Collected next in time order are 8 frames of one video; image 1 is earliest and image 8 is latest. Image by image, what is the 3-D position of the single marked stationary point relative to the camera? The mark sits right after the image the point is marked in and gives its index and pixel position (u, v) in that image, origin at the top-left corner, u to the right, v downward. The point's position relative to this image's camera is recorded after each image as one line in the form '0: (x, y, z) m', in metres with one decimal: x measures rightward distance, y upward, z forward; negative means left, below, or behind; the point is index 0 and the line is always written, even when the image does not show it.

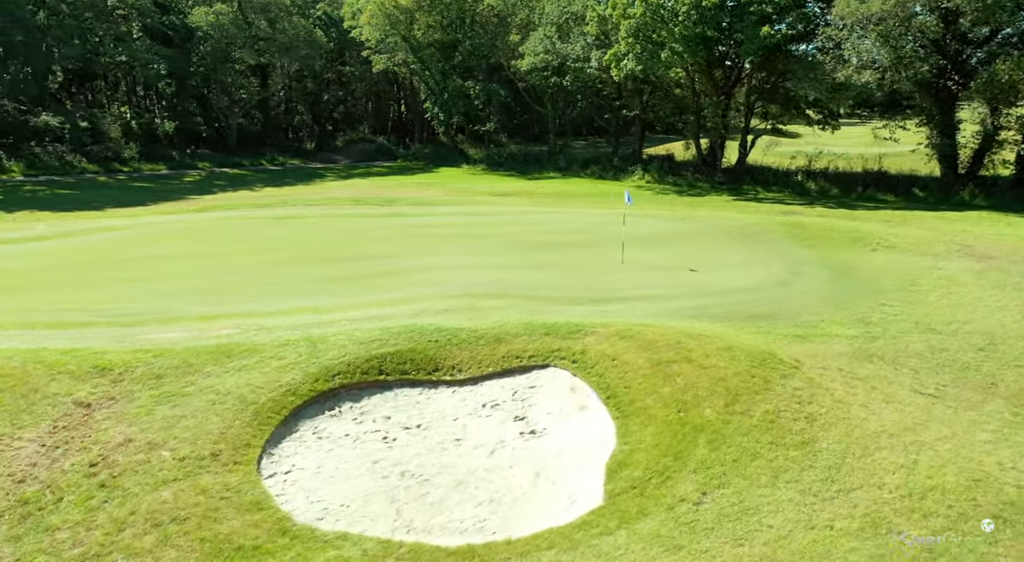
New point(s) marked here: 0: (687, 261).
0: (+3.5, +0.4, +14.4) m
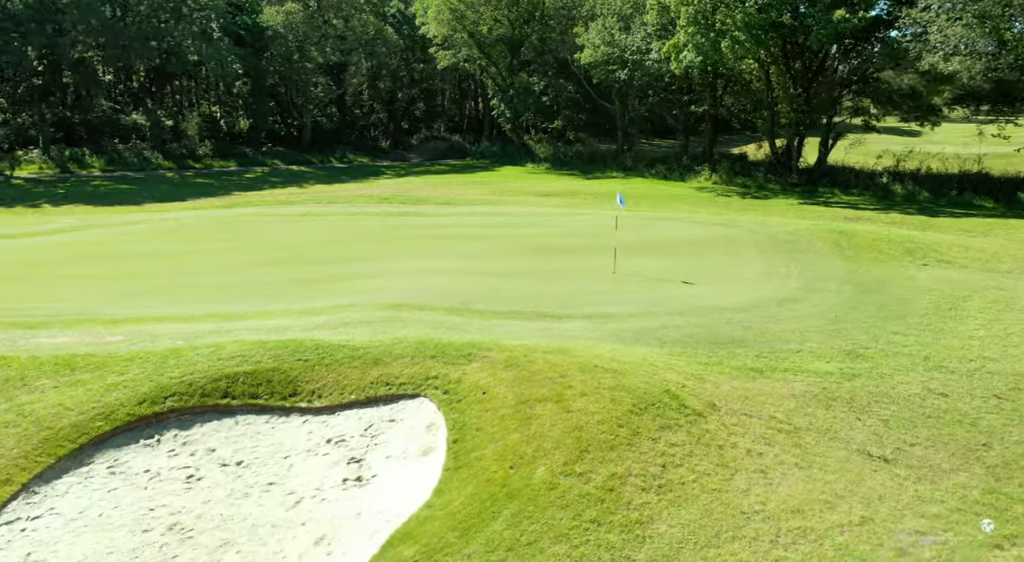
0: (+3.2, +0.1, +13.1) m
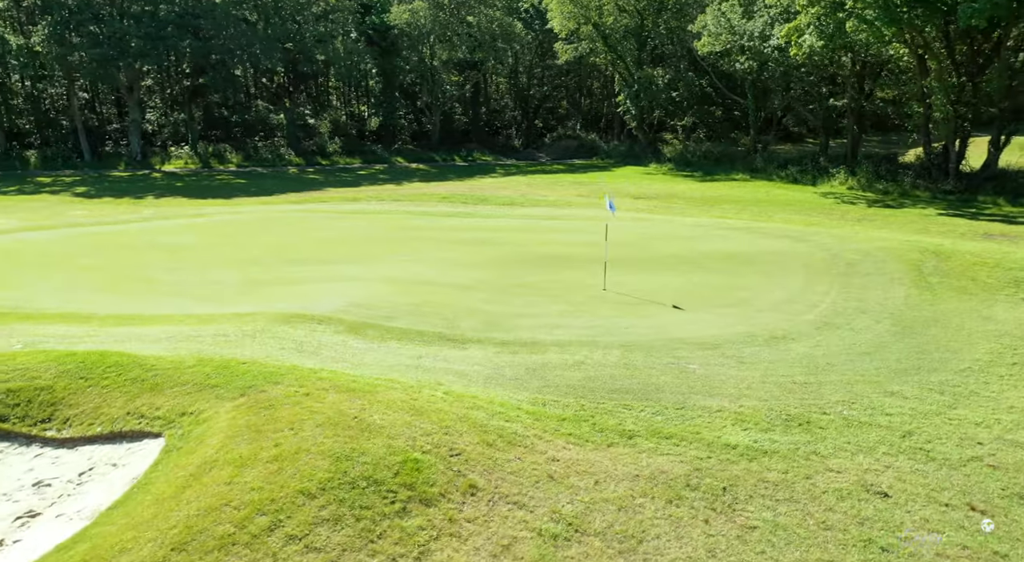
0: (+2.9, -0.2, +11.2) m
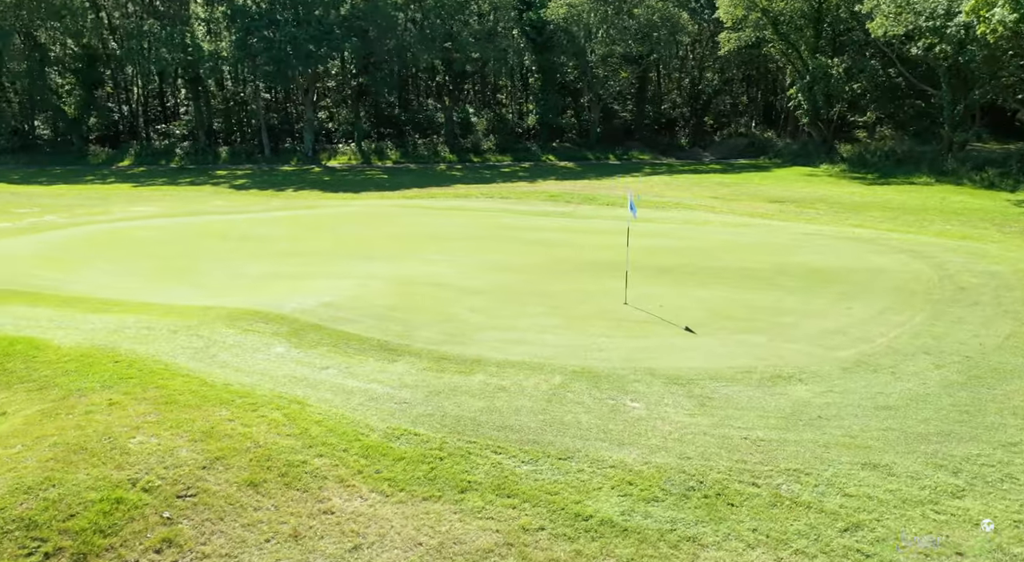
0: (+2.9, -0.5, +9.7) m
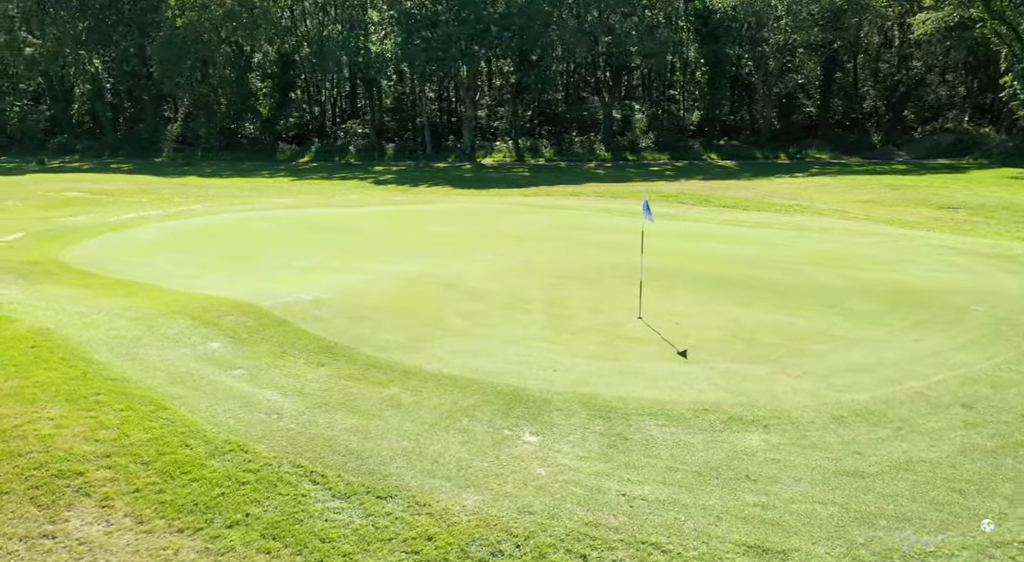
0: (+2.6, -0.7, +8.3) m
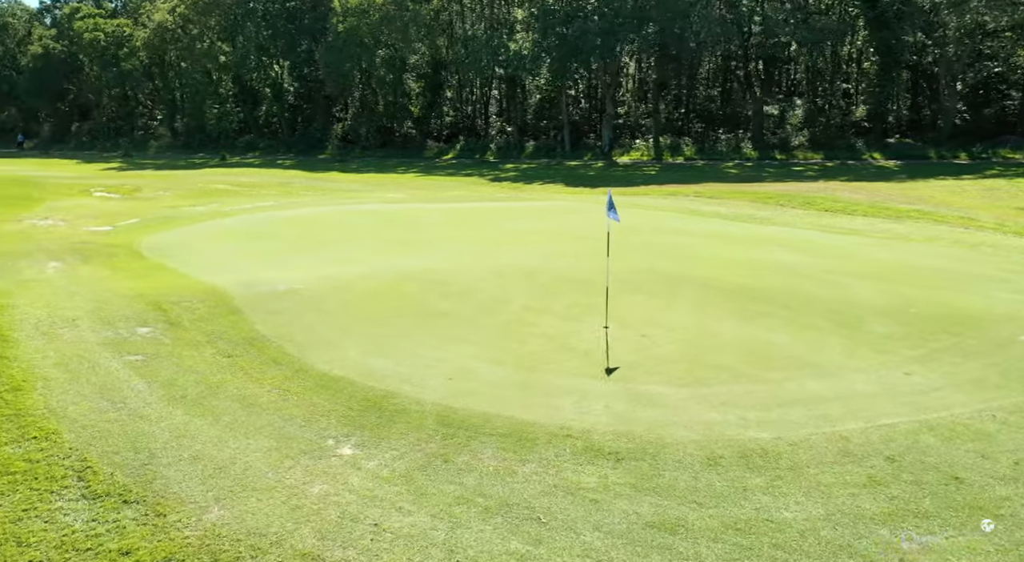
0: (+1.8, -0.8, +7.4) m
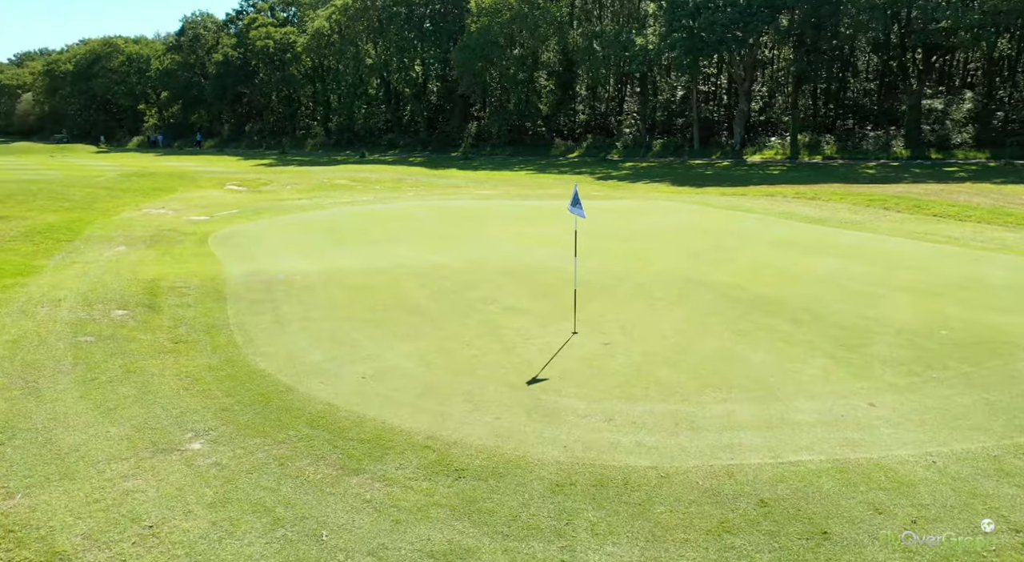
0: (+1.1, -0.8, +6.7) m
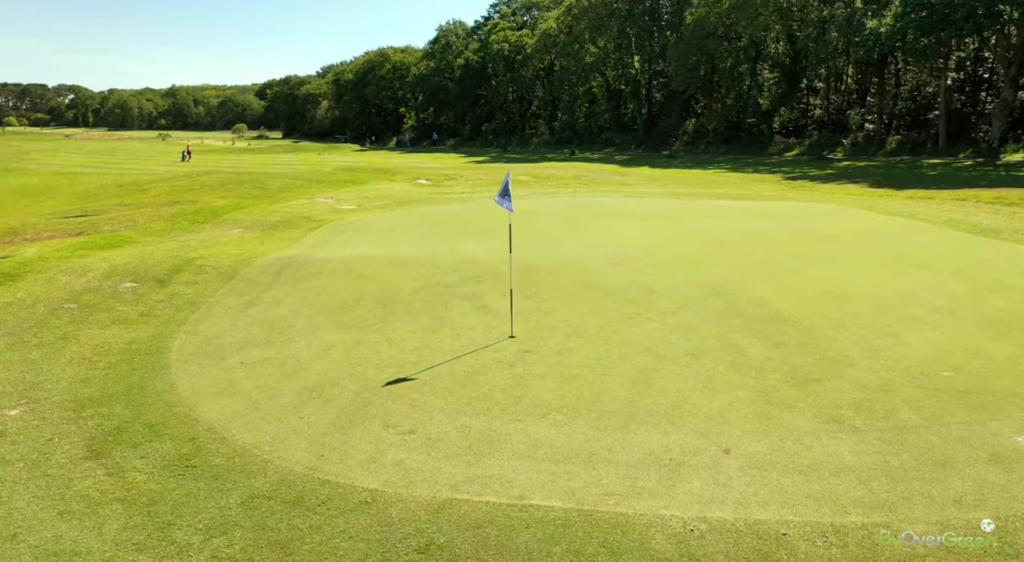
0: (0.0, -0.8, +6.0) m
